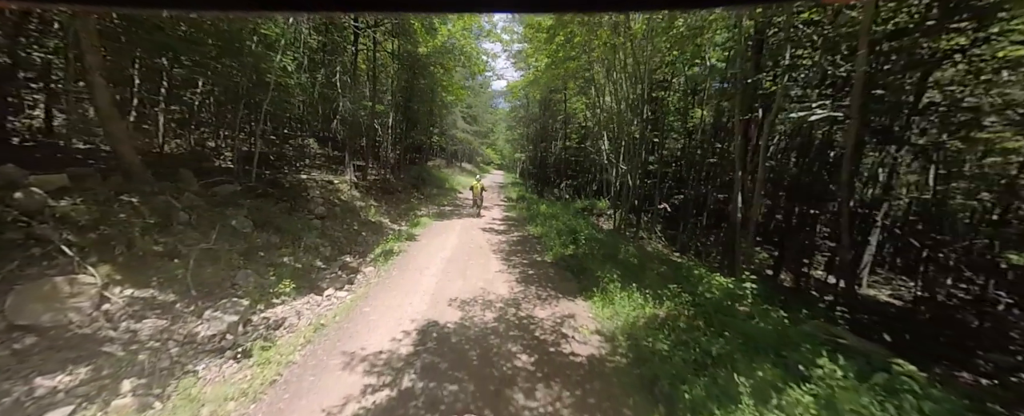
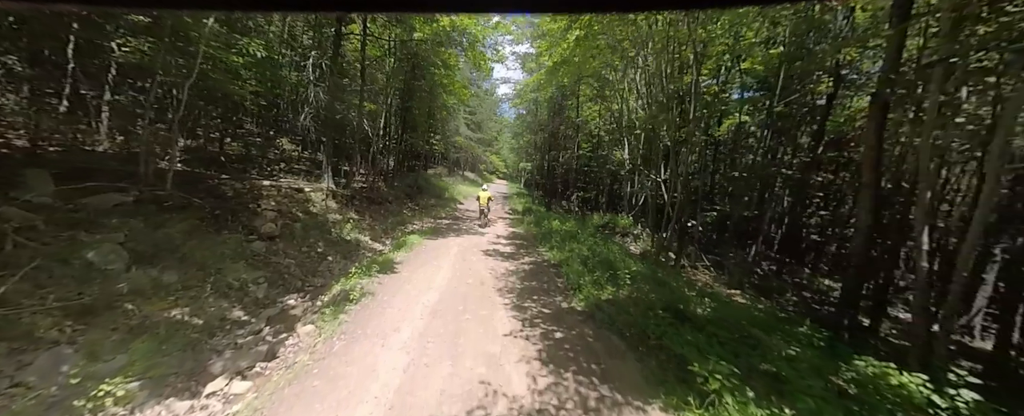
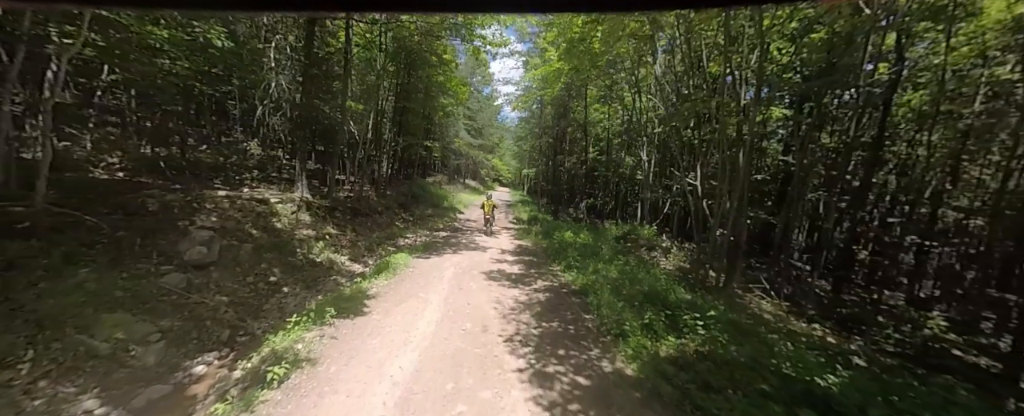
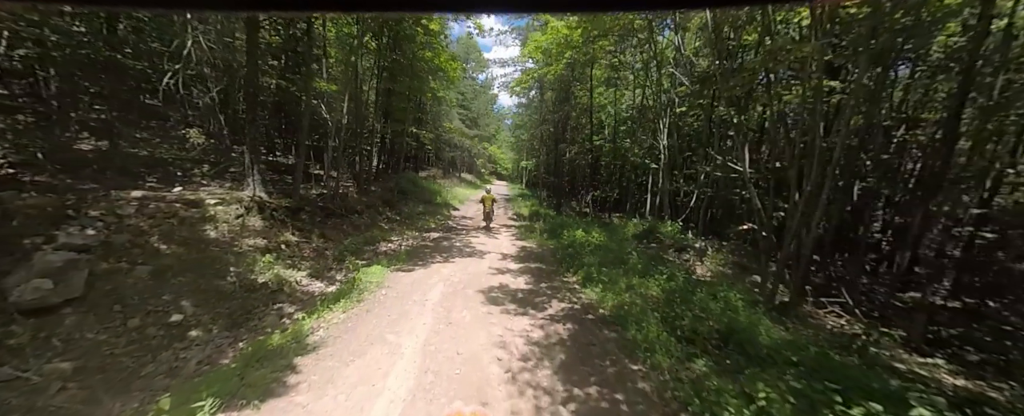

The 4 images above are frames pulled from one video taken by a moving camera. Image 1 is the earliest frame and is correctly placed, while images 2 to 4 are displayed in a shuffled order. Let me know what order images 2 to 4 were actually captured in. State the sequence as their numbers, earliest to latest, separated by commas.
2, 3, 4
